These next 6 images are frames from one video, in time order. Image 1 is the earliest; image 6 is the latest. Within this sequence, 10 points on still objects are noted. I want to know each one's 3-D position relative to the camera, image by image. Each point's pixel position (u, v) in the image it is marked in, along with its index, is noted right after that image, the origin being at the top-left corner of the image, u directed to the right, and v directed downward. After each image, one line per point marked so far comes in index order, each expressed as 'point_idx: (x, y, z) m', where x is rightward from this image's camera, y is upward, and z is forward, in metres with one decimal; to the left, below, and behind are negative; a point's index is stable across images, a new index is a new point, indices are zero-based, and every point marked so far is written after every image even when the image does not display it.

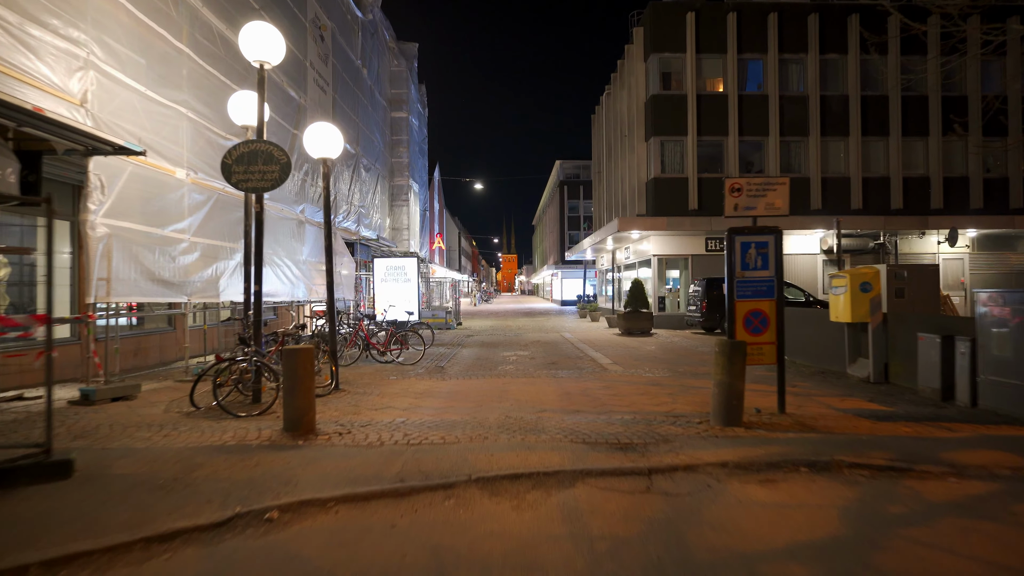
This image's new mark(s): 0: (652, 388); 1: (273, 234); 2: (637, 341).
0: (+1.9, -1.3, +7.3) m
1: (-5.1, +1.1, +11.8) m
2: (+3.4, -1.5, +15.2) m
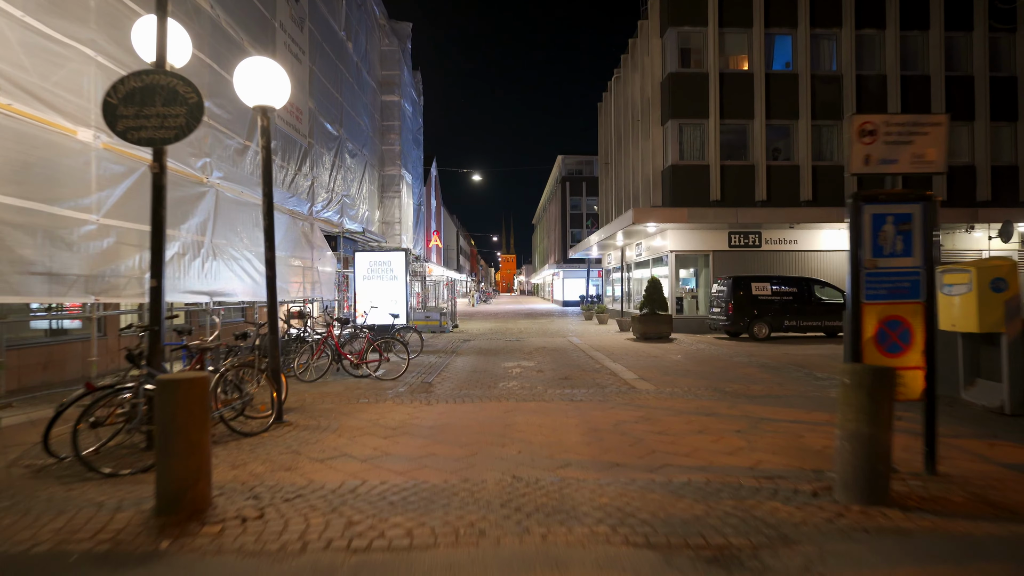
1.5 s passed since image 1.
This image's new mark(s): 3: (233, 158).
0: (+1.9, -1.3, +5.4) m
1: (-5.1, +1.1, +9.9) m
2: (+3.4, -1.4, +13.3) m
3: (-5.2, +2.4, +10.1) m
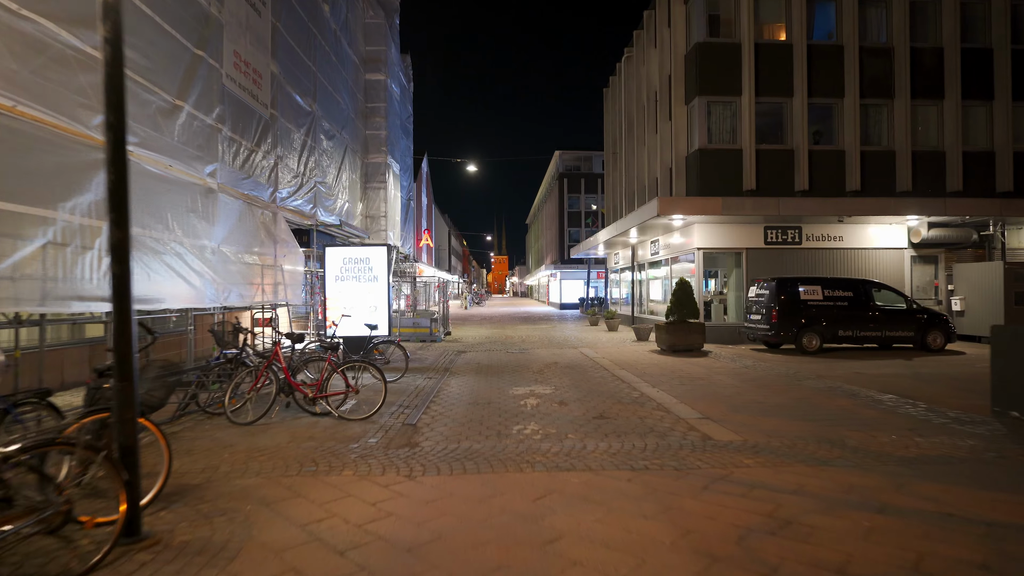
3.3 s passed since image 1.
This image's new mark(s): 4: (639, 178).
0: (+2.2, -1.4, +3.0) m
1: (-4.9, +1.1, +7.4) m
2: (+3.5, -1.5, +10.9) m
3: (-5.0, +2.3, +7.7) m
4: (+4.5, +3.9, +19.3) m
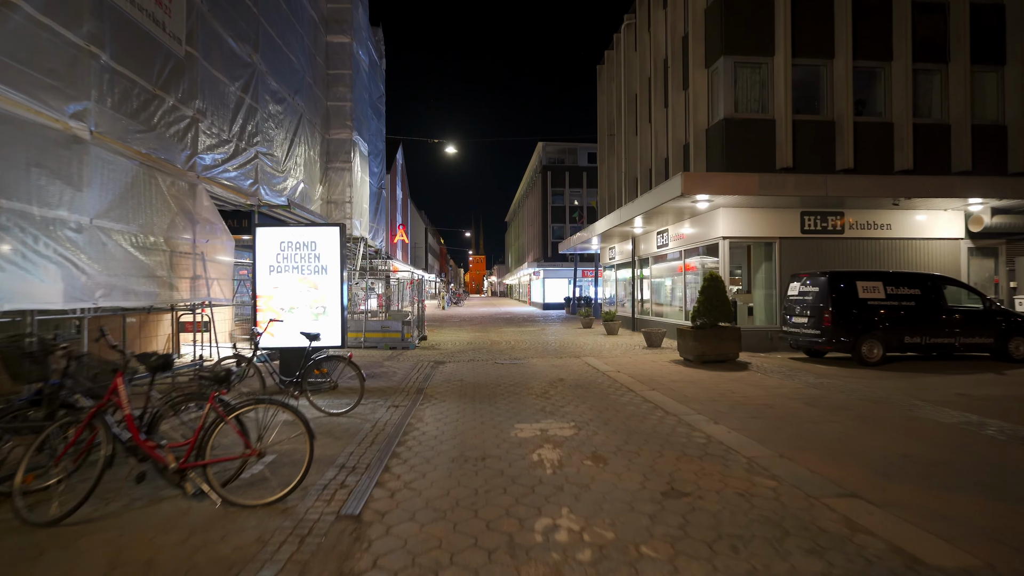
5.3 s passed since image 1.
0: (+2.4, -1.3, +0.5) m
1: (-4.8, +1.2, +4.6) m
2: (+3.4, -1.4, +8.5) m
3: (-4.9, +2.4, +4.9) m
4: (+4.0, +3.9, +16.9) m
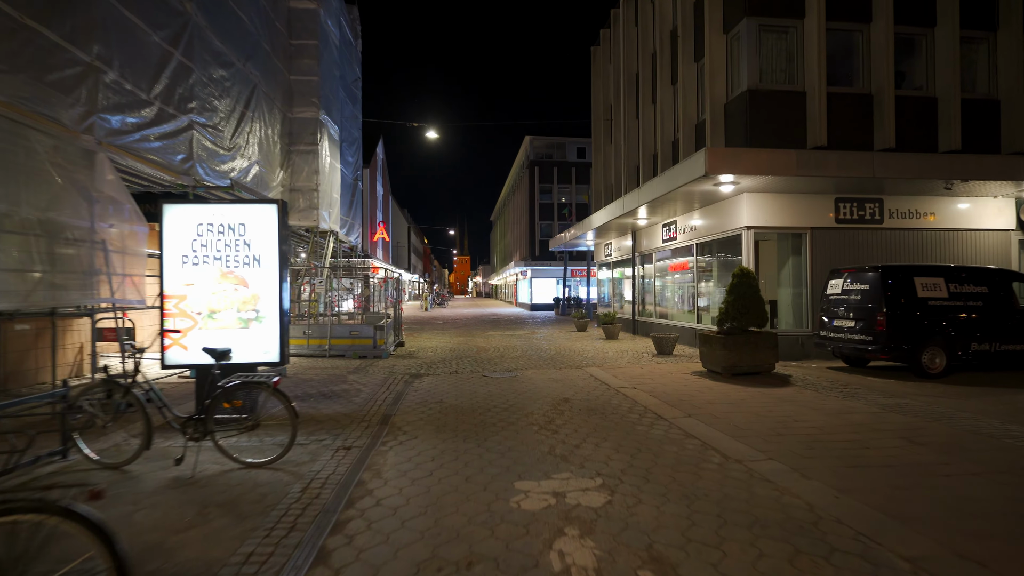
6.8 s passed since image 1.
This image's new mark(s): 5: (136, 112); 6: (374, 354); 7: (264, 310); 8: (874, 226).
0: (+2.5, -1.2, -1.3) m
1: (-4.8, +1.2, +2.6) m
2: (+3.4, -1.4, +6.7) m
3: (-4.9, +2.5, +2.9) m
4: (+3.7, +4.0, +15.1) m
5: (-5.4, +2.6, +7.9) m
6: (-3.1, -1.5, +12.3) m
7: (-2.7, -0.2, +6.0) m
8: (+7.2, +1.2, +10.9) m
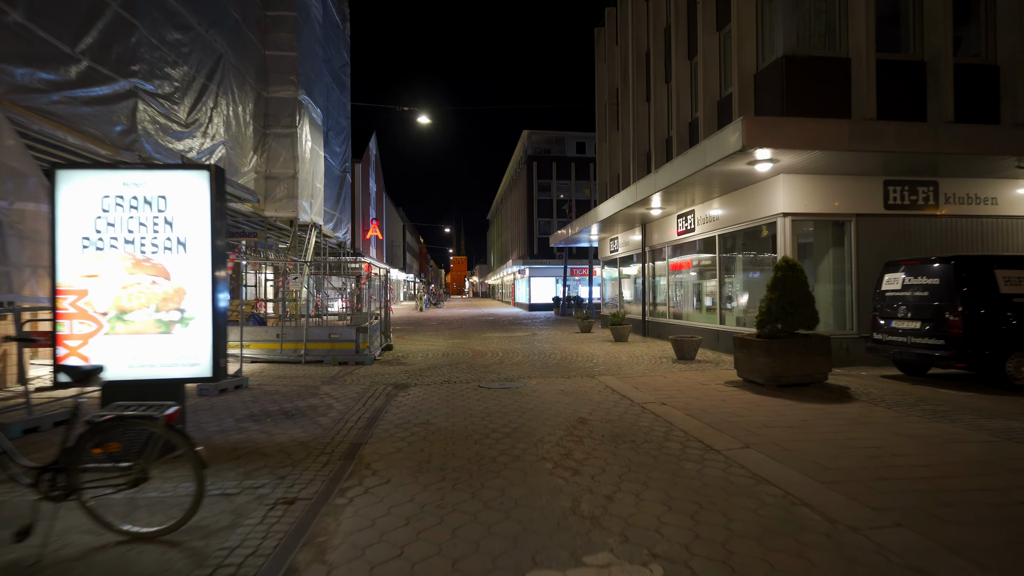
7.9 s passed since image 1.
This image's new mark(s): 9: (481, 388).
0: (+2.6, -1.2, -2.7) m
1: (-4.8, +1.3, +1.2) m
2: (+3.4, -1.3, +5.3) m
3: (-4.9, +2.5, +1.4) m
4: (+3.7, +4.0, +13.7) m
5: (-5.4, +2.6, +6.5) m
6: (-3.1, -1.4, +10.9) m
7: (-2.7, -0.2, +4.6) m
8: (+7.2, +1.3, +9.5) m
9: (-0.4, -1.5, +8.0) m
